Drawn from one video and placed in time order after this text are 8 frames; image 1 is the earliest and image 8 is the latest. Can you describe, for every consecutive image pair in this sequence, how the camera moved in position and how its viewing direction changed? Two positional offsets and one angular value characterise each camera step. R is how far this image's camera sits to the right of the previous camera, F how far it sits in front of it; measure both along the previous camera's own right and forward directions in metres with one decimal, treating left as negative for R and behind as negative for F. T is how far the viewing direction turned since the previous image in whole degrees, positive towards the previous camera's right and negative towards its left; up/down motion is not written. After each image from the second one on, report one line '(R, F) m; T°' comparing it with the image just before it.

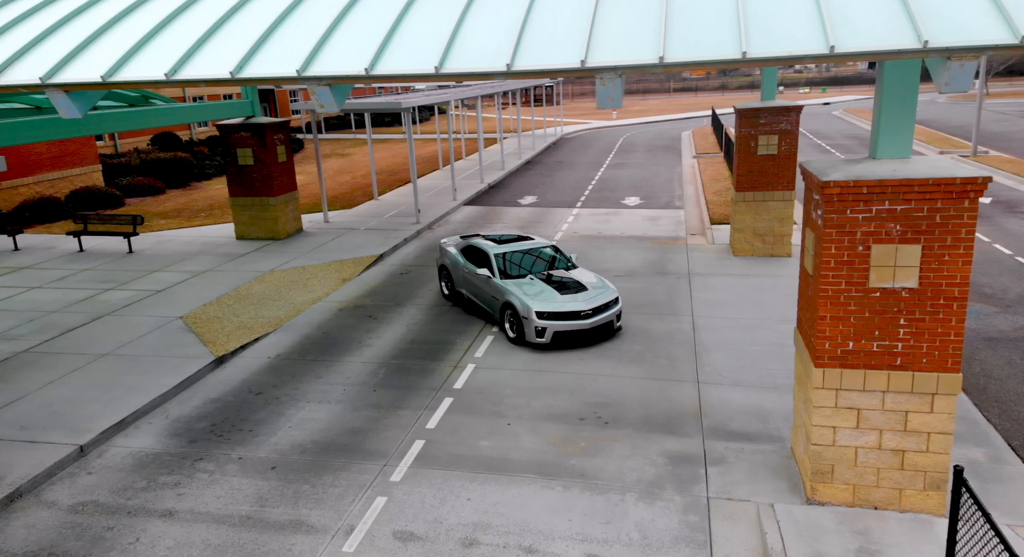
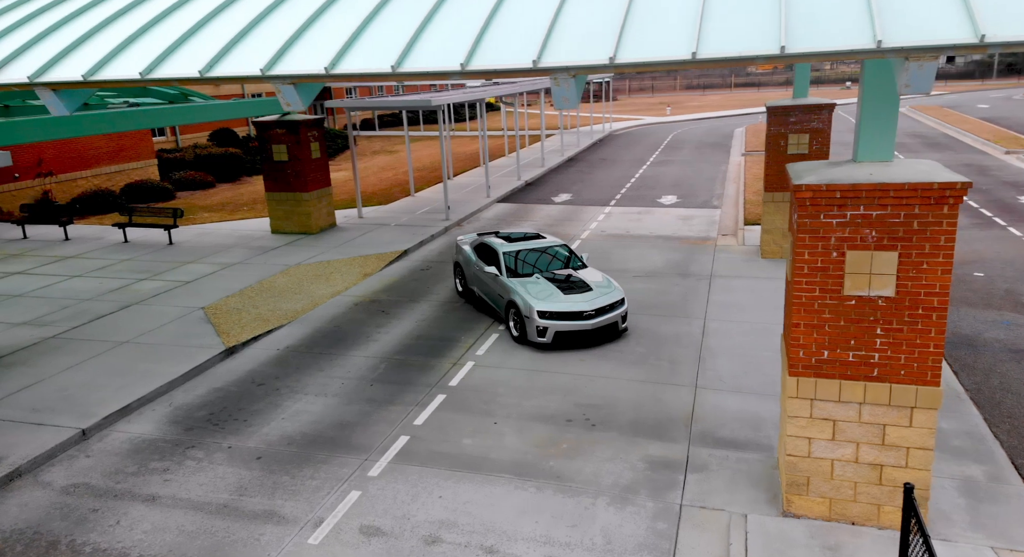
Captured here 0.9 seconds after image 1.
(+0.8, 0.0) m; -4°
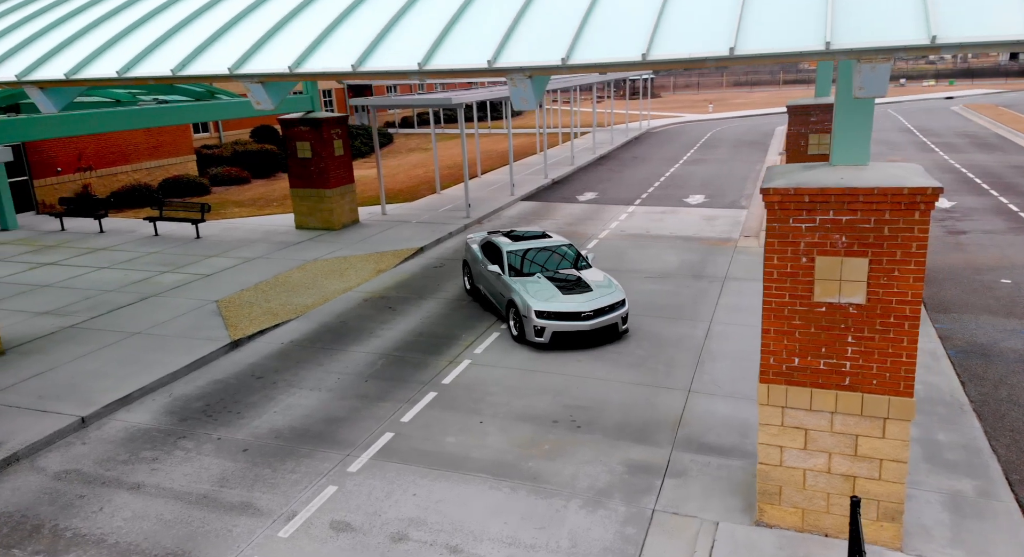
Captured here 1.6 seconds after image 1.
(+0.7, 0.0) m; -3°
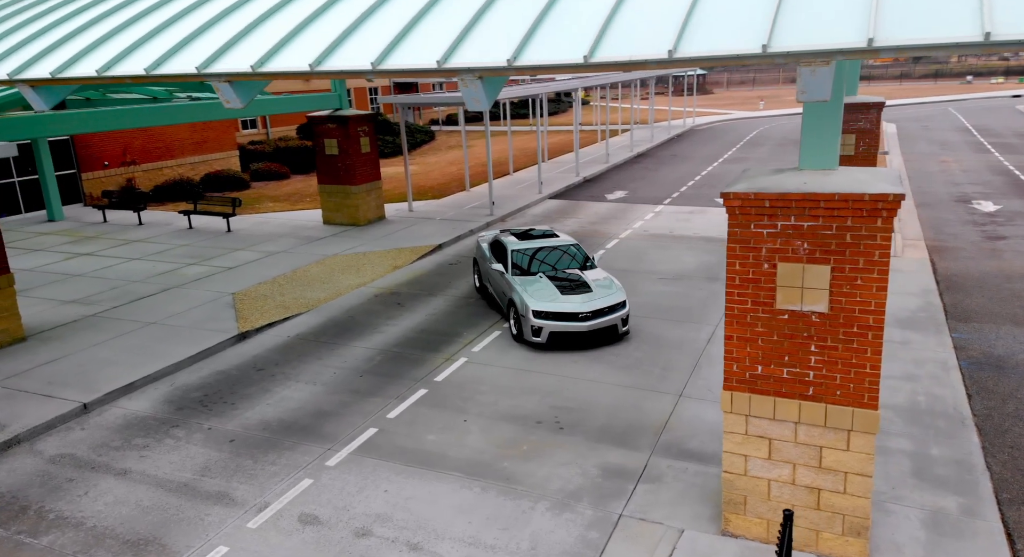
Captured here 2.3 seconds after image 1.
(+0.8, 0.0) m; -4°
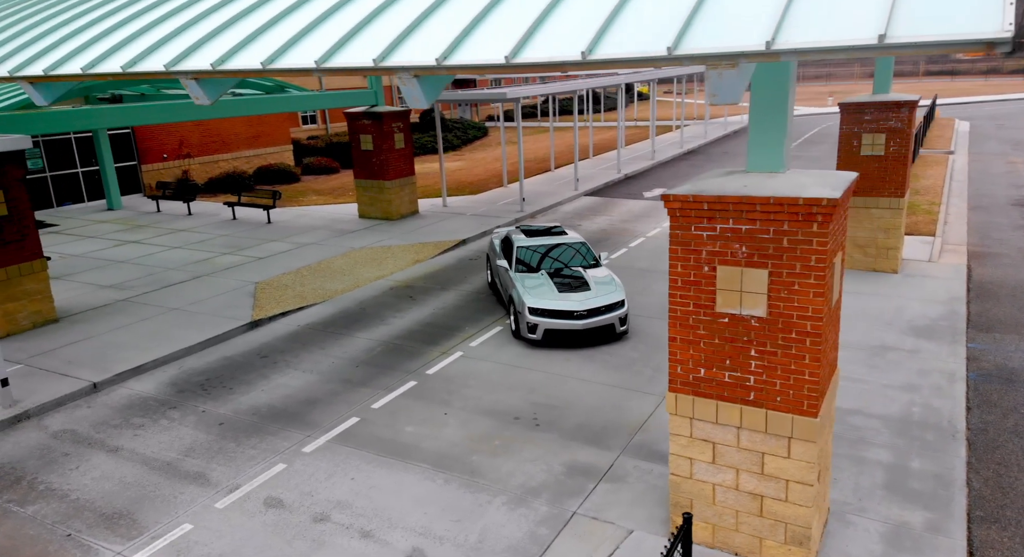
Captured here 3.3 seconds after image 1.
(+1.0, 0.0) m; -5°
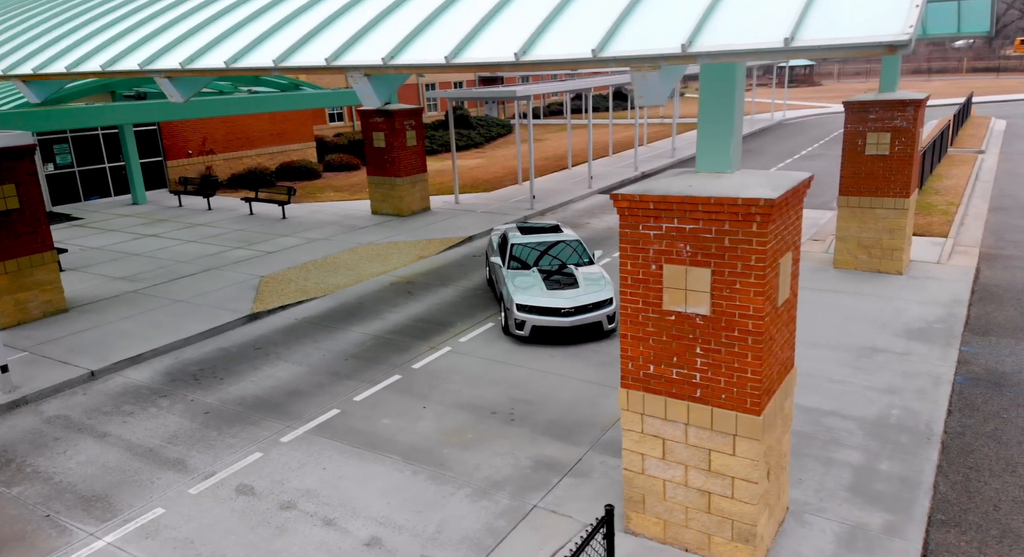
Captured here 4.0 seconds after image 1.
(+0.7, -0.1) m; -2°
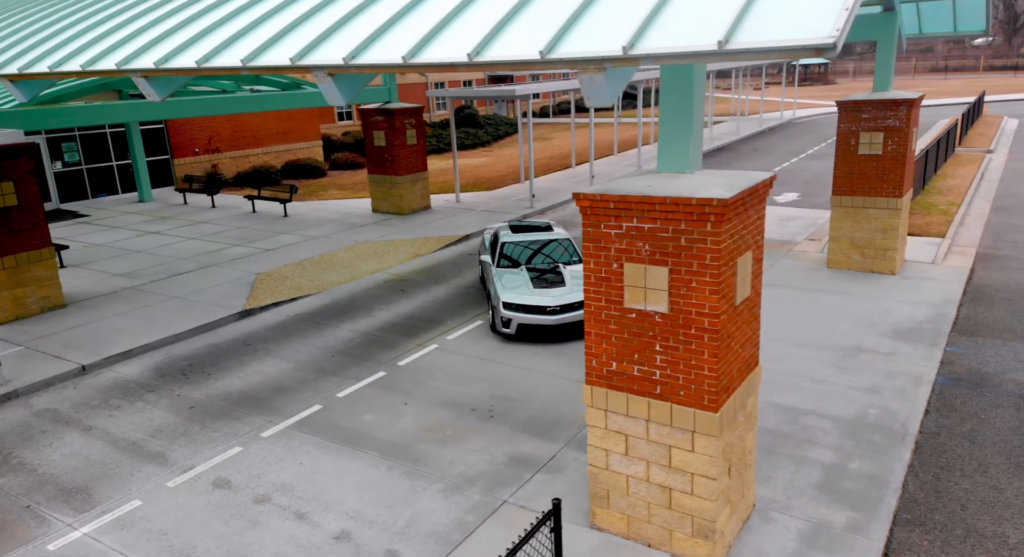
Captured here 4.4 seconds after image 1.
(+0.4, -0.1) m; -1°
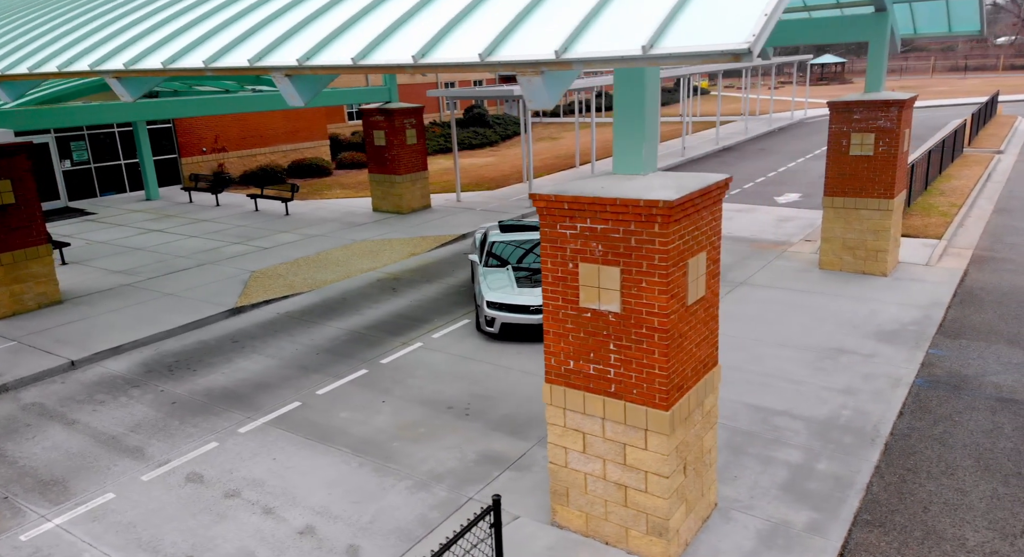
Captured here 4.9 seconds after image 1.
(+0.5, -0.1) m; -1°
